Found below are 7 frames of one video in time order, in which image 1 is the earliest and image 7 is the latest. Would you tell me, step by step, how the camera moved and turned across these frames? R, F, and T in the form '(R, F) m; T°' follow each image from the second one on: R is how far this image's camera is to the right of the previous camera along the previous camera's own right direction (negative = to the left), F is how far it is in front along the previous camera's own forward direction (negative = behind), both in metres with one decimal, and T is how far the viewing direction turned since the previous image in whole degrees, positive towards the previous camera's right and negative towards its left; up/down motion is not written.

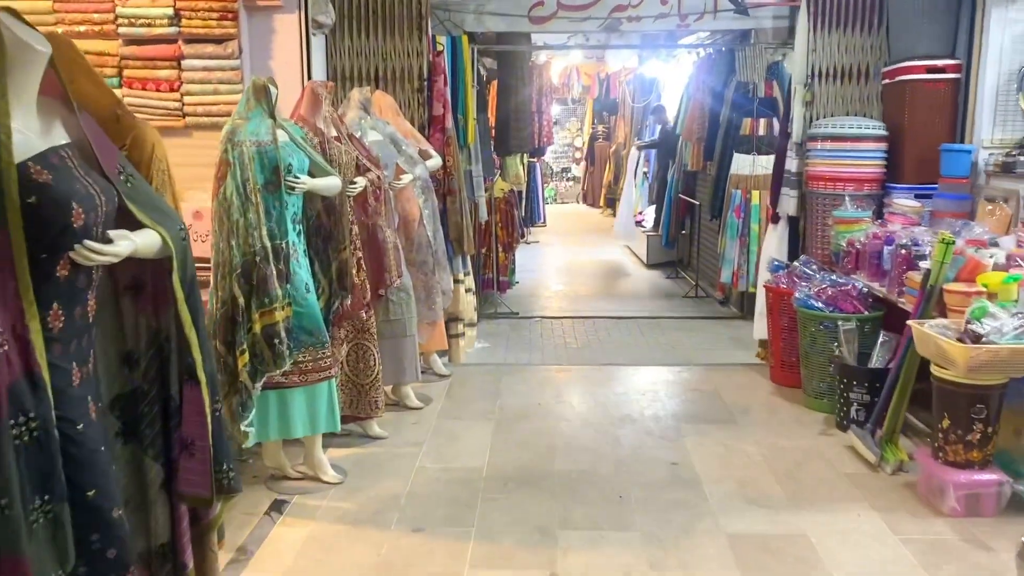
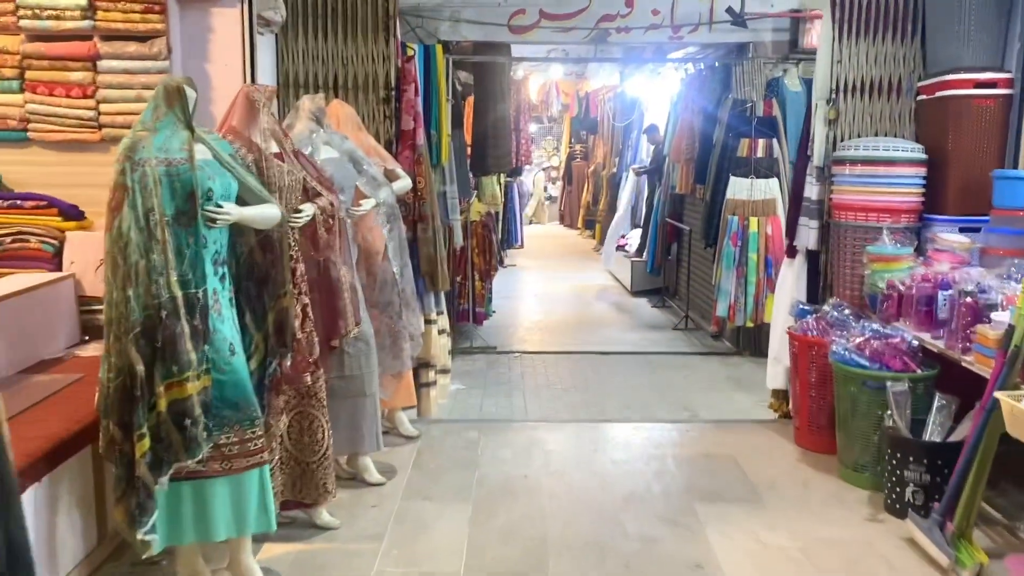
(0.0, +0.5) m; +2°
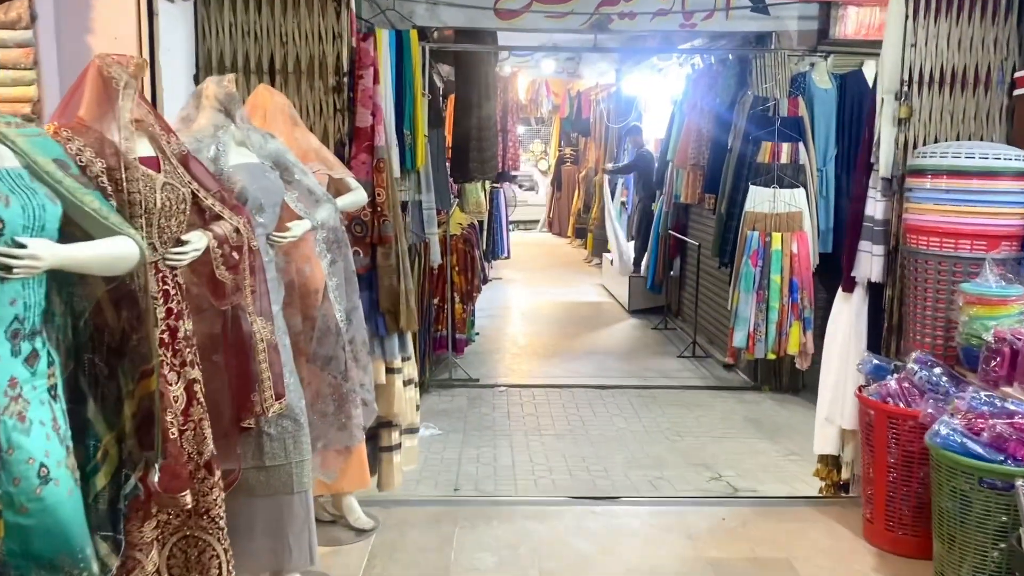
(0.0, +0.6) m; +1°
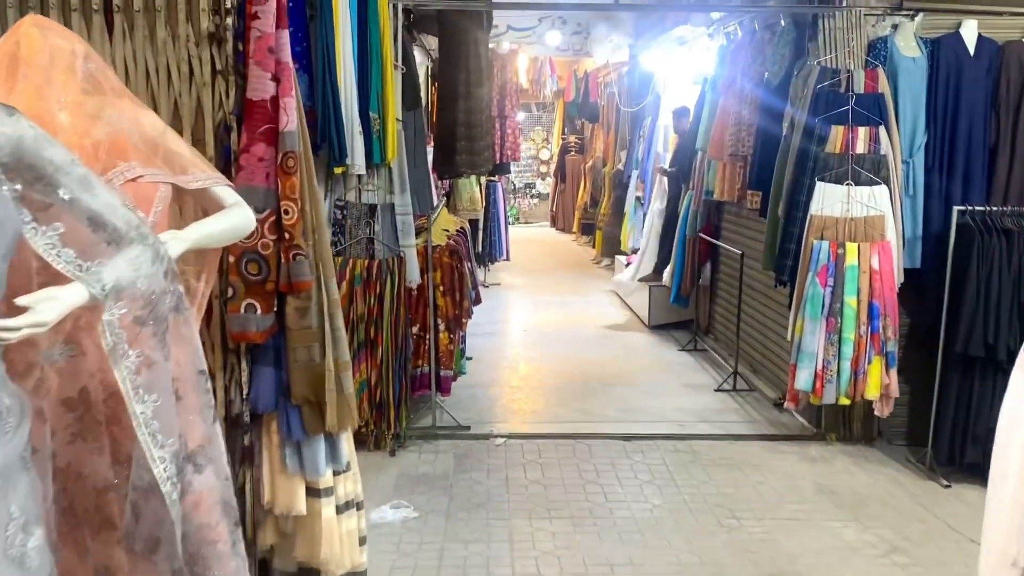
(0.0, +0.9) m; 0°
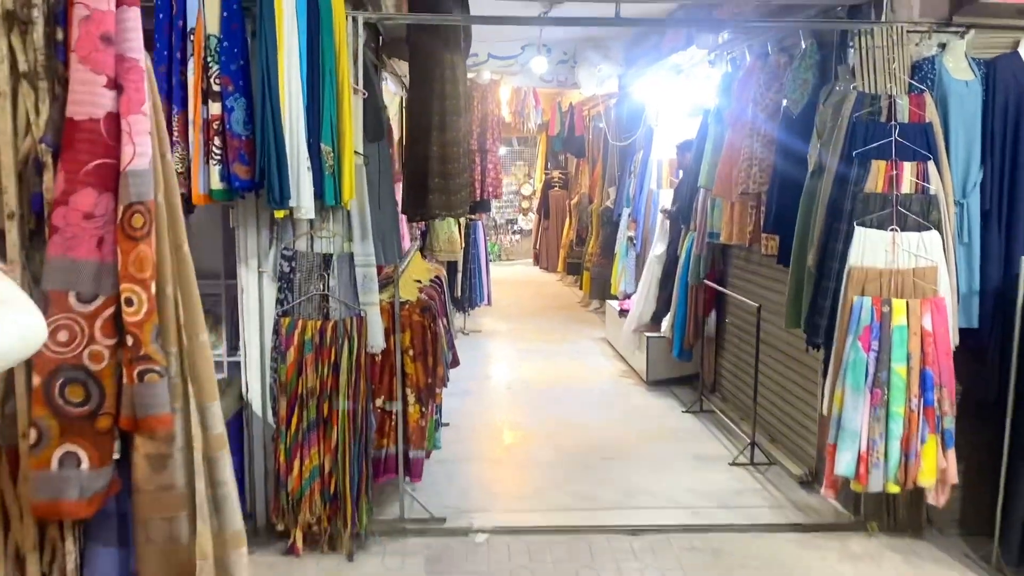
(0.0, +0.5) m; +1°
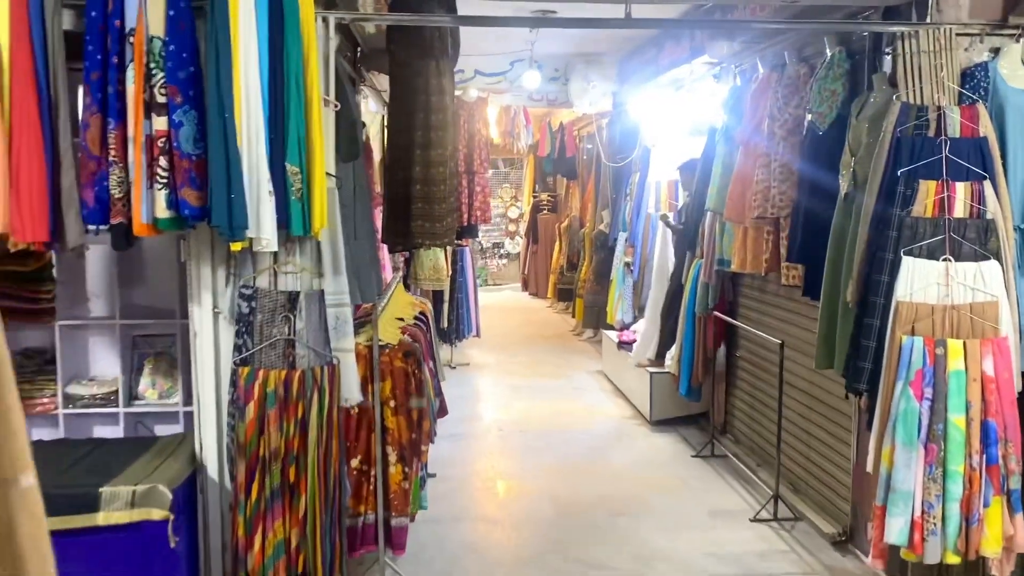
(0.0, +0.4) m; +1°
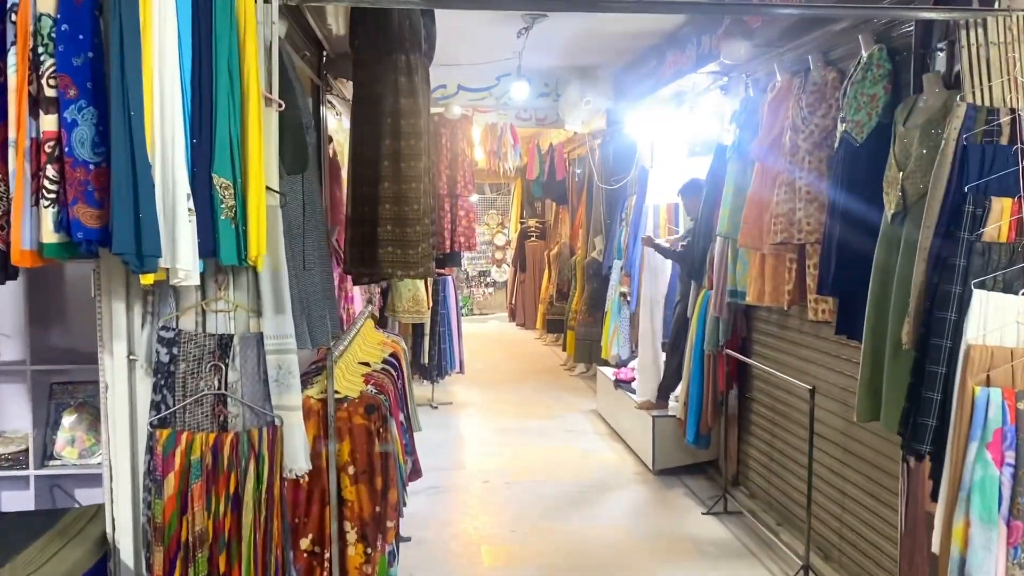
(0.0, +0.4) m; +1°
